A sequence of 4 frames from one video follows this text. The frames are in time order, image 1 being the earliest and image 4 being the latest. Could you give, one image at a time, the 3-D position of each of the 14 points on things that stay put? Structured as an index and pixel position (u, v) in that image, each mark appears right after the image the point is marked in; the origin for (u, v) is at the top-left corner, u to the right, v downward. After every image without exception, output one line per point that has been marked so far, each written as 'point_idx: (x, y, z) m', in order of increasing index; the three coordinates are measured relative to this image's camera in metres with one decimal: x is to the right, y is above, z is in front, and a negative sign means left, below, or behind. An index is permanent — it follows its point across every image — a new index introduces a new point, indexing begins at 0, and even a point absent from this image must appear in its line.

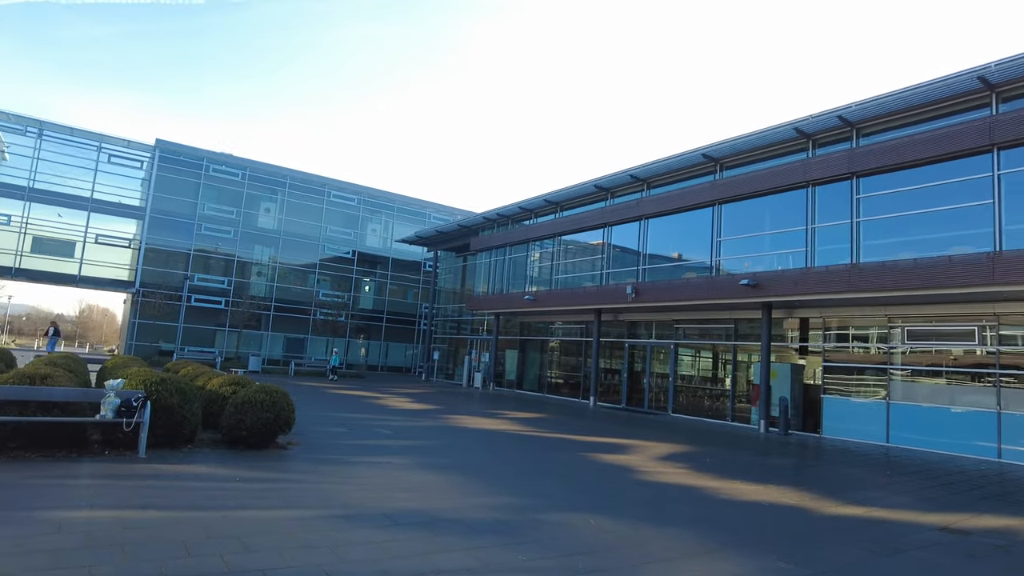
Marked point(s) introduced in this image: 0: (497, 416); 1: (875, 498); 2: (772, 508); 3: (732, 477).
0: (-0.4, -3.3, +16.4) m
1: (+4.9, -2.8, +8.6) m
2: (+3.1, -2.6, +7.7) m
3: (+3.4, -2.9, +9.8) m
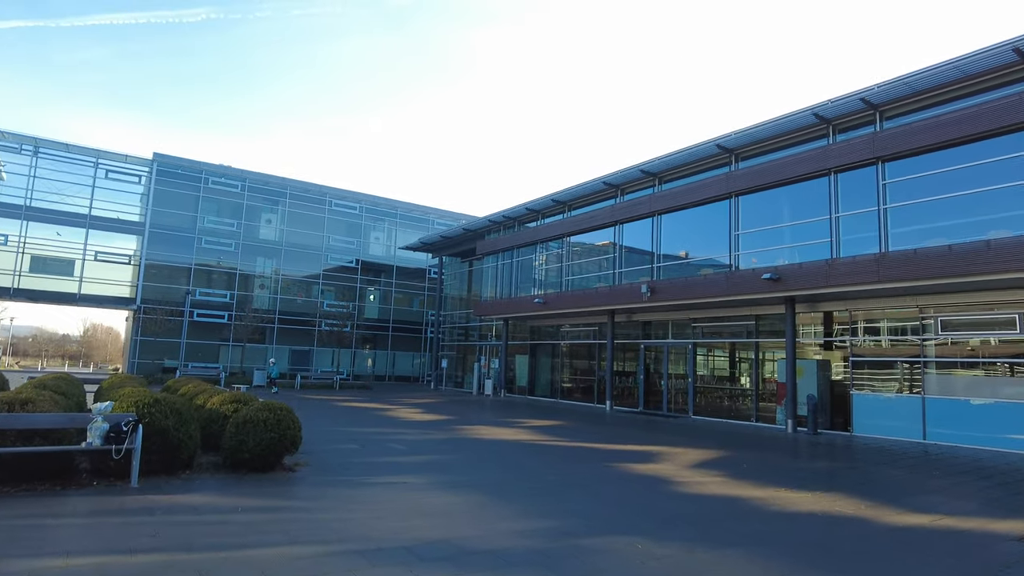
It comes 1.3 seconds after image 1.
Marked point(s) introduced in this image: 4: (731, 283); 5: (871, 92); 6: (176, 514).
0: (0.0, -3.3, +15.7) m
1: (+5.2, -2.7, +7.9) m
2: (+3.4, -2.5, +7.0) m
3: (+3.7, -2.8, +9.1) m
4: (+5.7, +0.1, +16.8) m
5: (+7.8, +4.2, +14.0) m
6: (-2.9, -1.9, +5.5) m
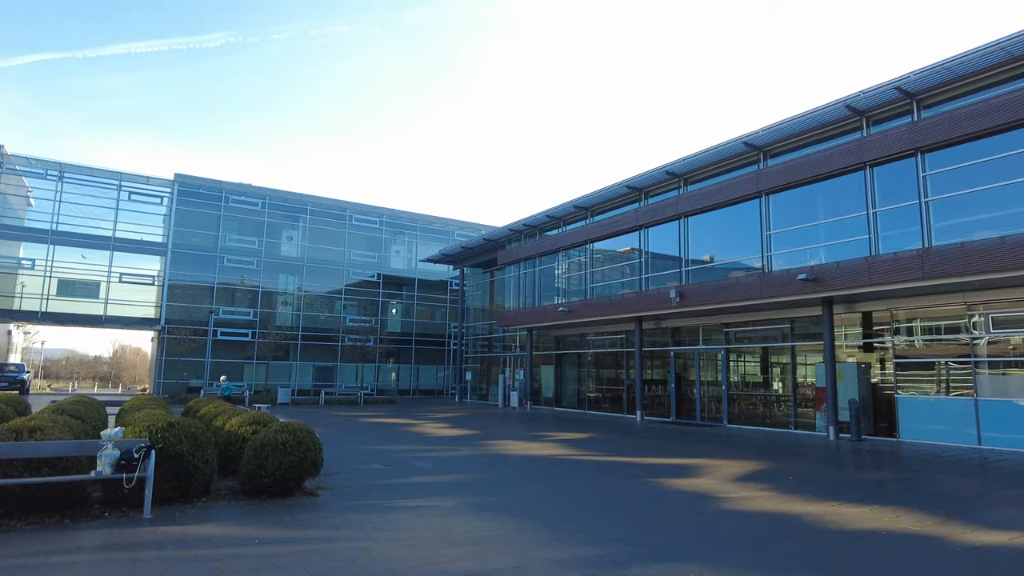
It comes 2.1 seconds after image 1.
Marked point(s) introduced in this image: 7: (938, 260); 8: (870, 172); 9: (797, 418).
0: (+0.7, -3.6, +15.2) m
1: (+5.6, -2.6, +7.3) m
2: (+3.8, -2.5, +6.4) m
3: (+4.2, -2.8, +8.5) m
4: (+6.3, +0.1, +16.2) m
5: (+8.2, +4.3, +13.3) m
6: (-2.6, -2.1, +5.2) m
7: (+8.5, +0.6, +12.8) m
8: (+8.2, +2.7, +14.7) m
9: (+7.9, -3.6, +17.8) m
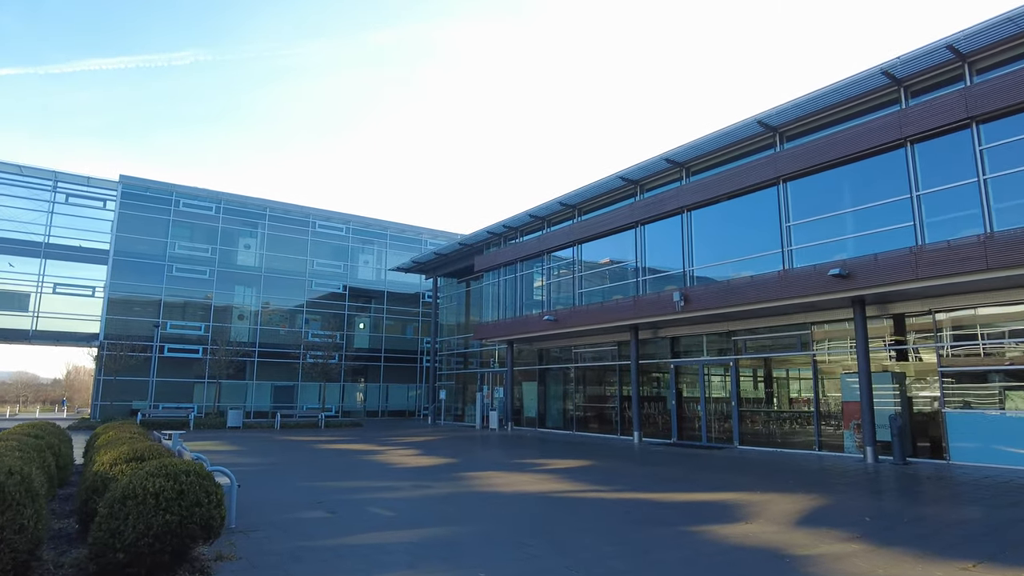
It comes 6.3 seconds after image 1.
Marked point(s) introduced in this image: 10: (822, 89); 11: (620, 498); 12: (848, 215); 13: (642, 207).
0: (+0.4, -3.5, +12.7) m
1: (+5.6, -2.3, +5.0) m
2: (+3.8, -2.2, +4.0) m
3: (+4.1, -2.5, +6.2) m
4: (+6.0, +0.1, +14.0) m
5: (+7.9, +4.4, +11.4) m
6: (-2.5, -1.8, +2.6) m
7: (+8.2, +0.7, +10.8) m
8: (+7.8, +2.7, +12.7) m
9: (+7.4, -3.6, +15.6) m
10: (+6.5, +4.2, +13.6) m
11: (+1.5, -2.9, +8.8) m
12: (+7.2, +1.5, +13.7) m
13: (+3.7, +2.3, +18.7) m
